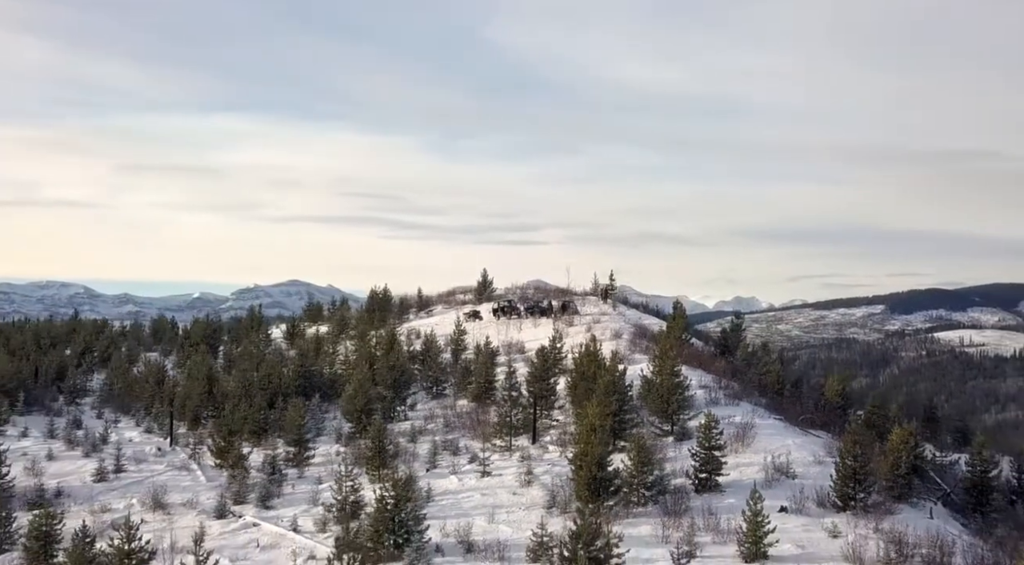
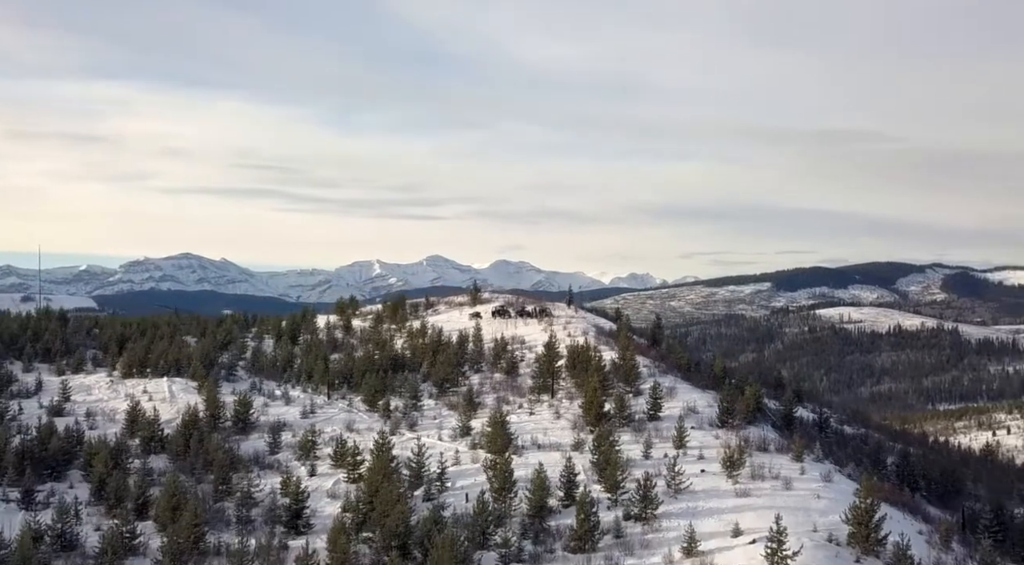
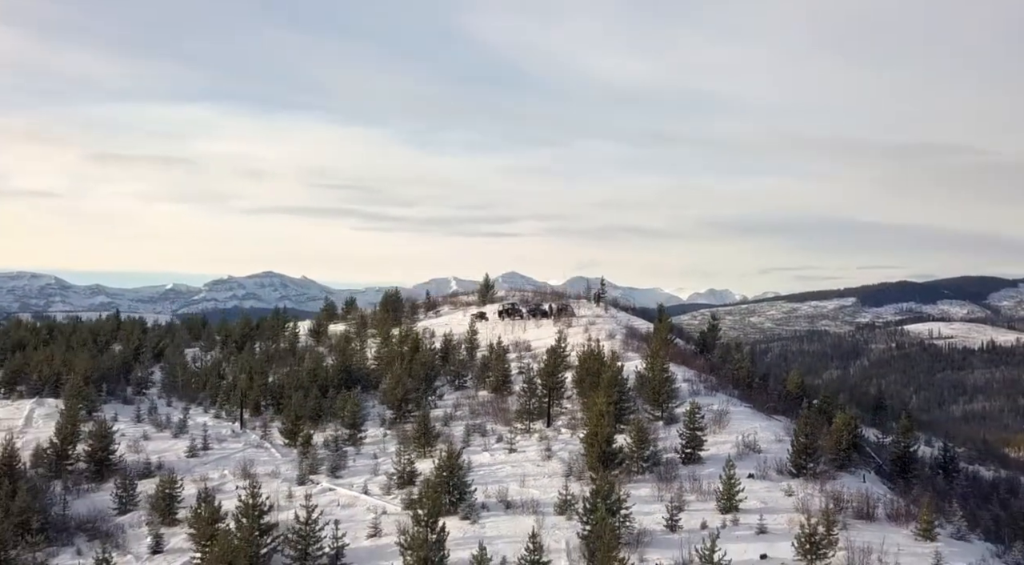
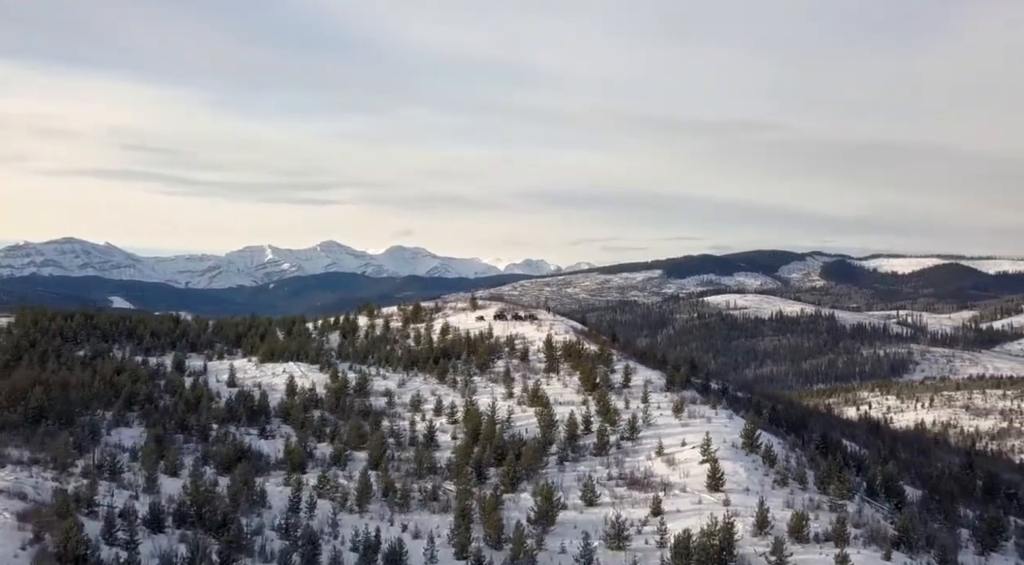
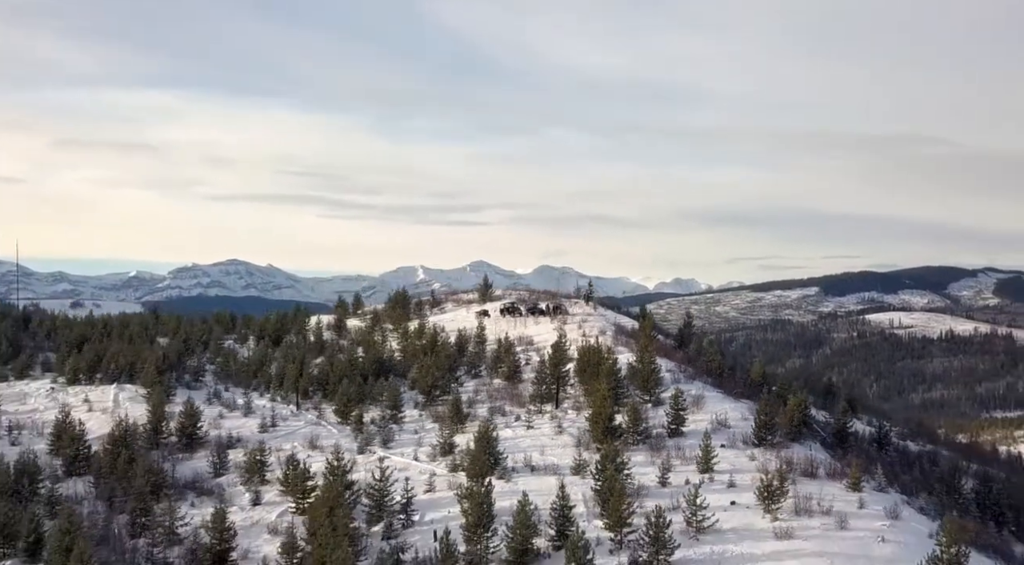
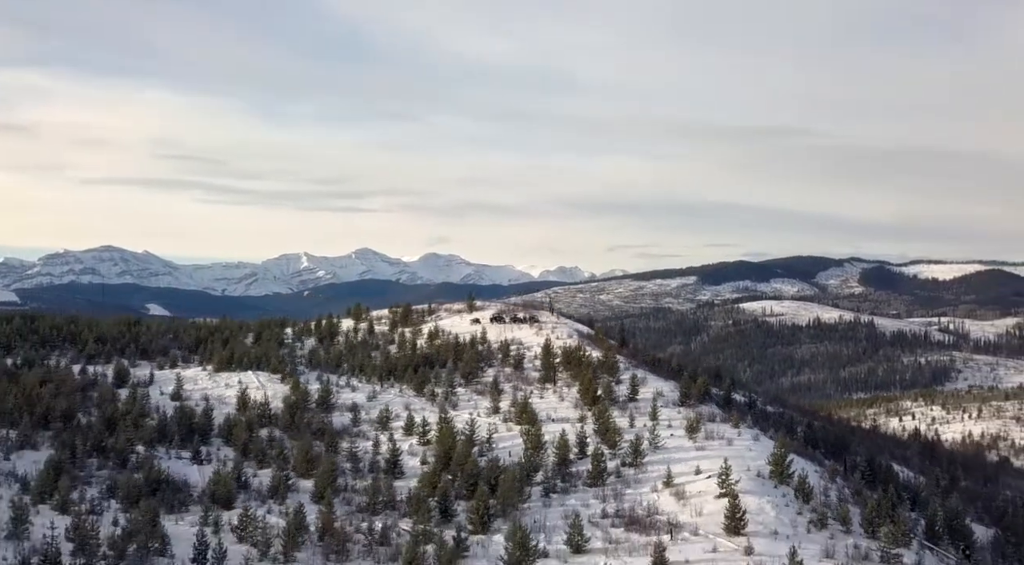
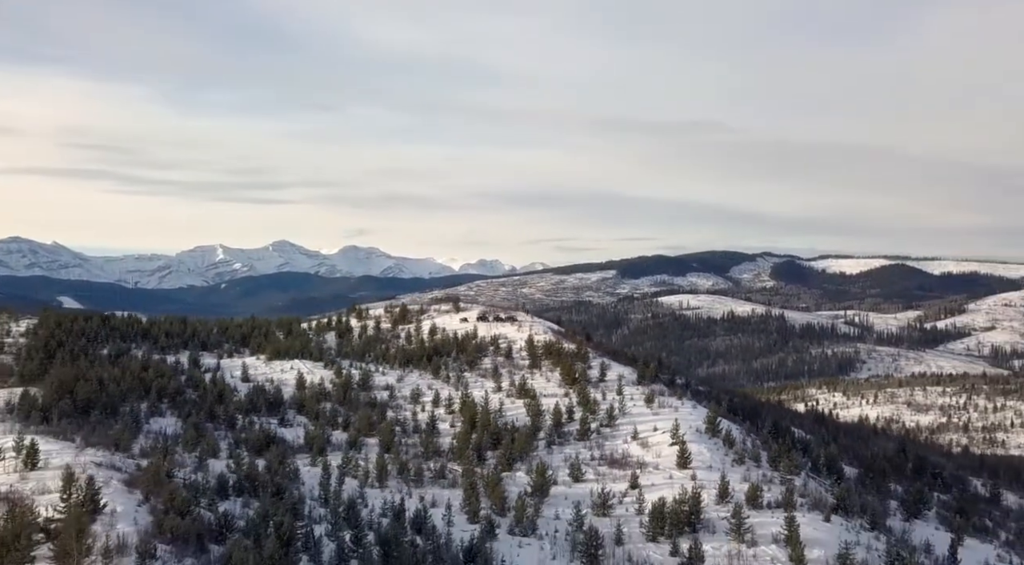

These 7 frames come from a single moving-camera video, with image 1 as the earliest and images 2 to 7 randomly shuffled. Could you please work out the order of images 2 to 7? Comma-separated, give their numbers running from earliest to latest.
3, 5, 2, 6, 4, 7
